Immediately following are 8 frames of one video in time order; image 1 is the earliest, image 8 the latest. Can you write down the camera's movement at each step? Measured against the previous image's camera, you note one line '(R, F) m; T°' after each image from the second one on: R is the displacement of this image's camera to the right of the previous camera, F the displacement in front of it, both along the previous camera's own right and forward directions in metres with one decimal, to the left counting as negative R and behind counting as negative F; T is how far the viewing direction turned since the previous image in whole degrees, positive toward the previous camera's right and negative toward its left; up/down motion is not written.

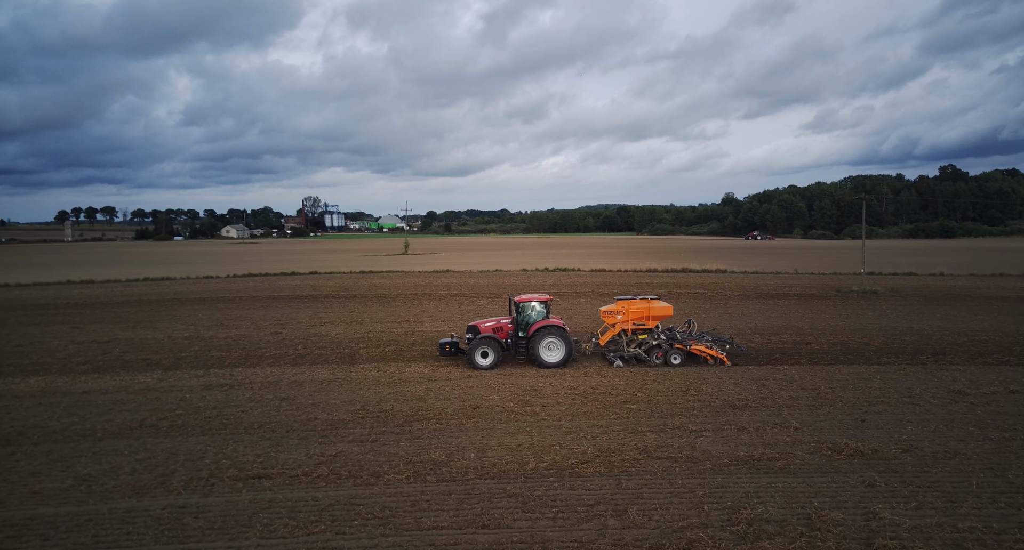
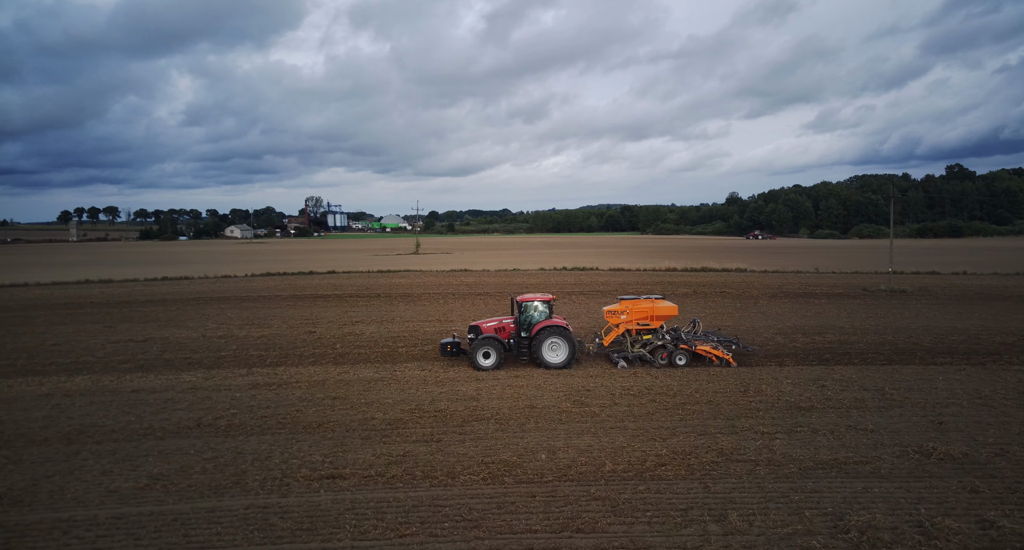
(-0.7, +0.1) m; -1°
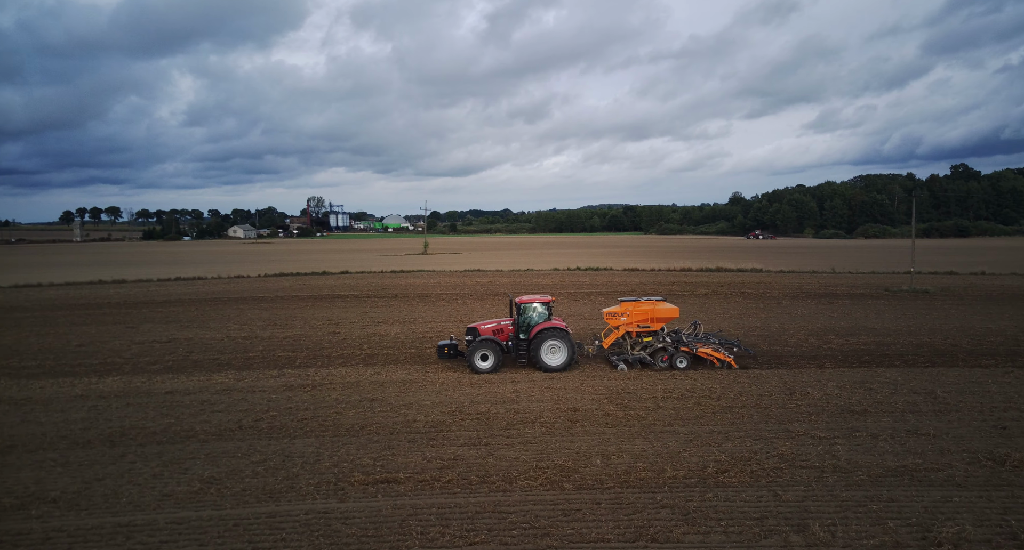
(-0.5, +0.1) m; -1°
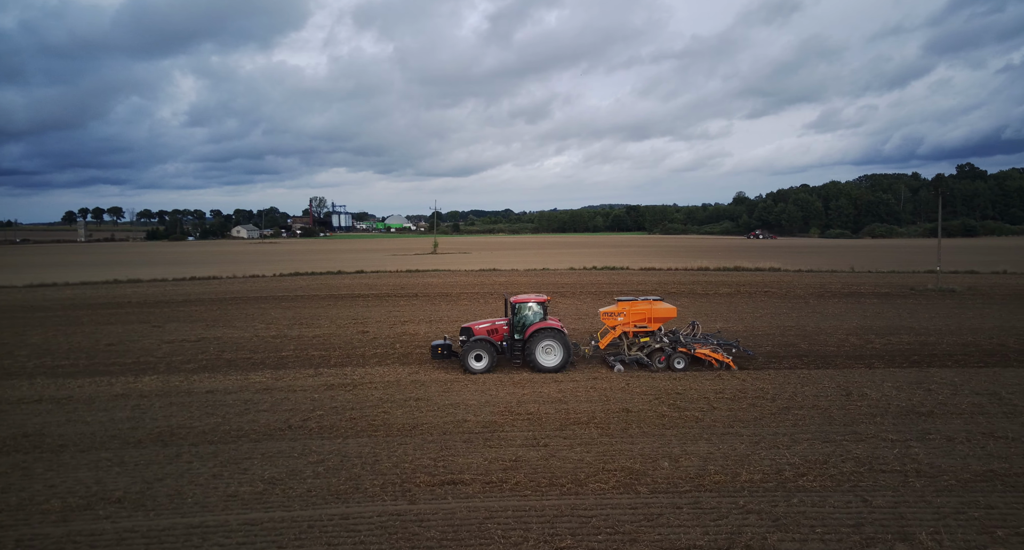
(-0.6, +0.1) m; -1°
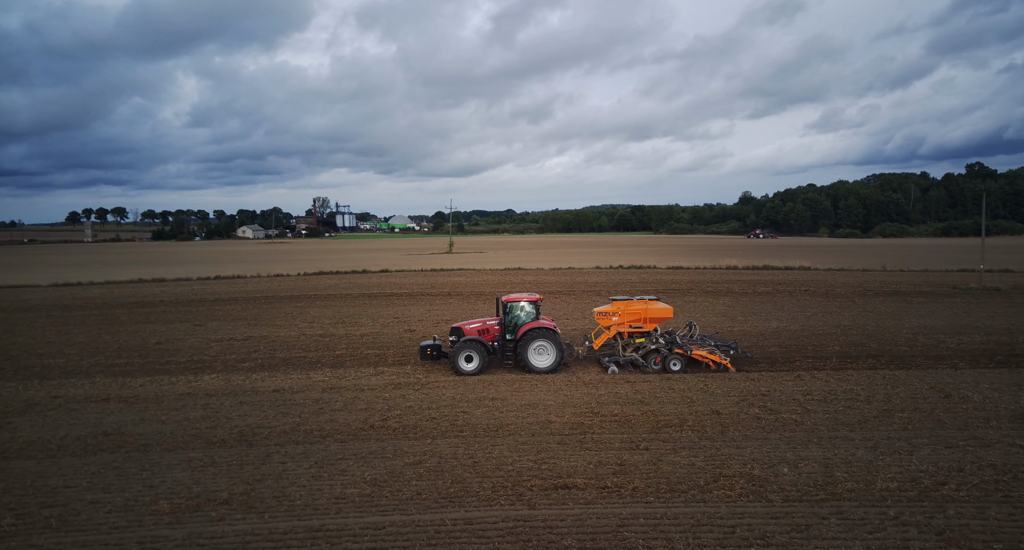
(-1.0, +0.2) m; -1°
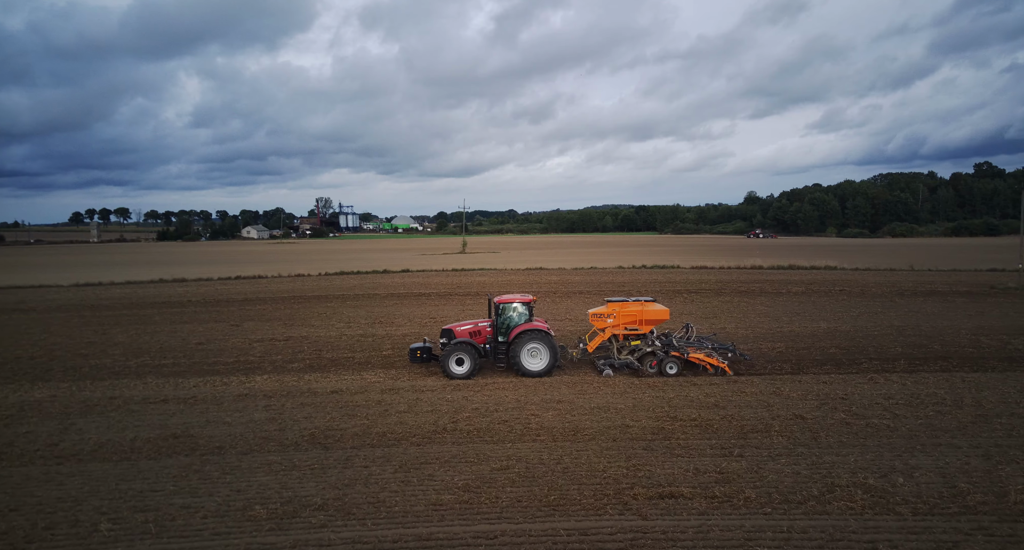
(-0.9, +0.2) m; -1°
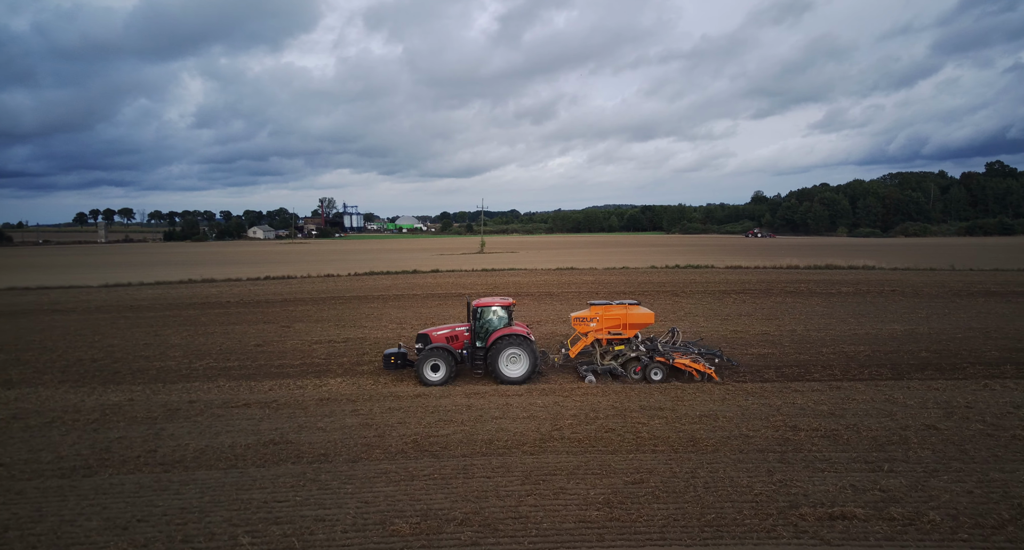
(-1.2, +0.3) m; -2°
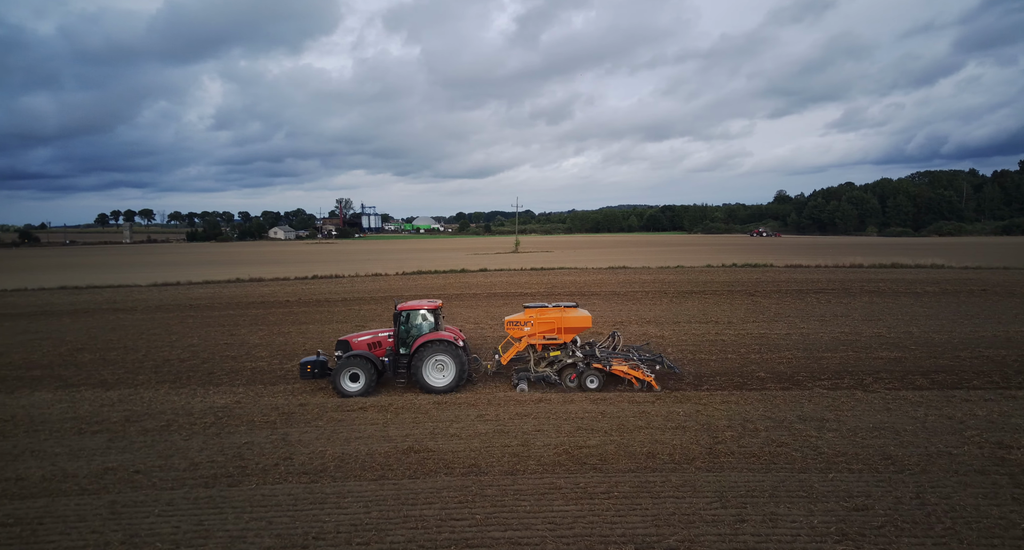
(-1.6, +0.5) m; -3°
